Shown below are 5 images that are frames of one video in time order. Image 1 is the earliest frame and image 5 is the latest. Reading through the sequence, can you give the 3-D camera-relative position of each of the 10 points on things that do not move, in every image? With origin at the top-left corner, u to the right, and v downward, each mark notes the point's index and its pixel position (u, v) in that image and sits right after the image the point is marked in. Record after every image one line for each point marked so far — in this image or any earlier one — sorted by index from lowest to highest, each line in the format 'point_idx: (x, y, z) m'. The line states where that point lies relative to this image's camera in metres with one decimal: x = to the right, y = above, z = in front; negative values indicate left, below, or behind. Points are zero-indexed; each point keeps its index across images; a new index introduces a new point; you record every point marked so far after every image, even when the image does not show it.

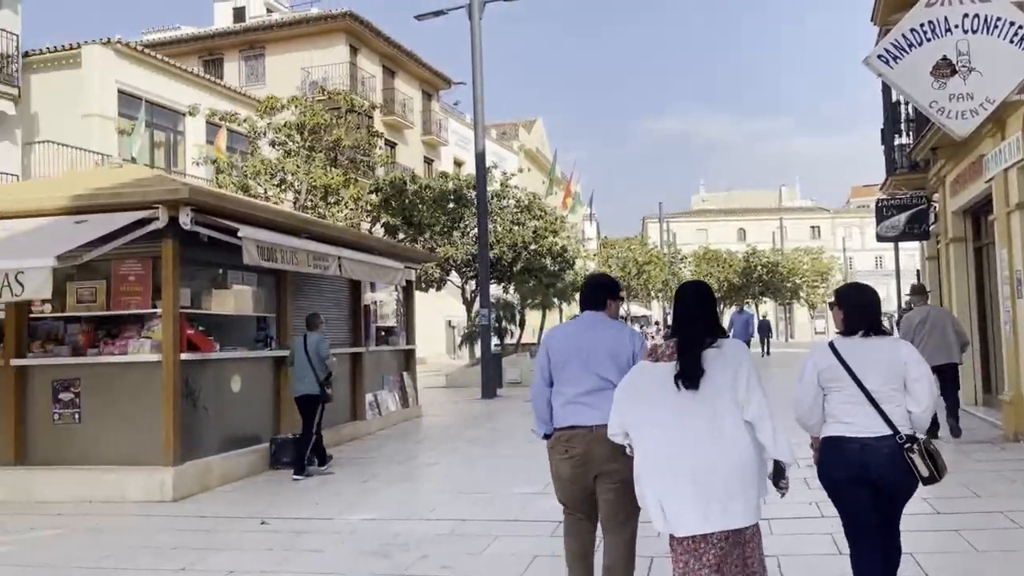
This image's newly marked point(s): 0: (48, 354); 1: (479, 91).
0: (-4.7, -0.7, +8.7) m
1: (-0.7, +4.3, +18.7) m
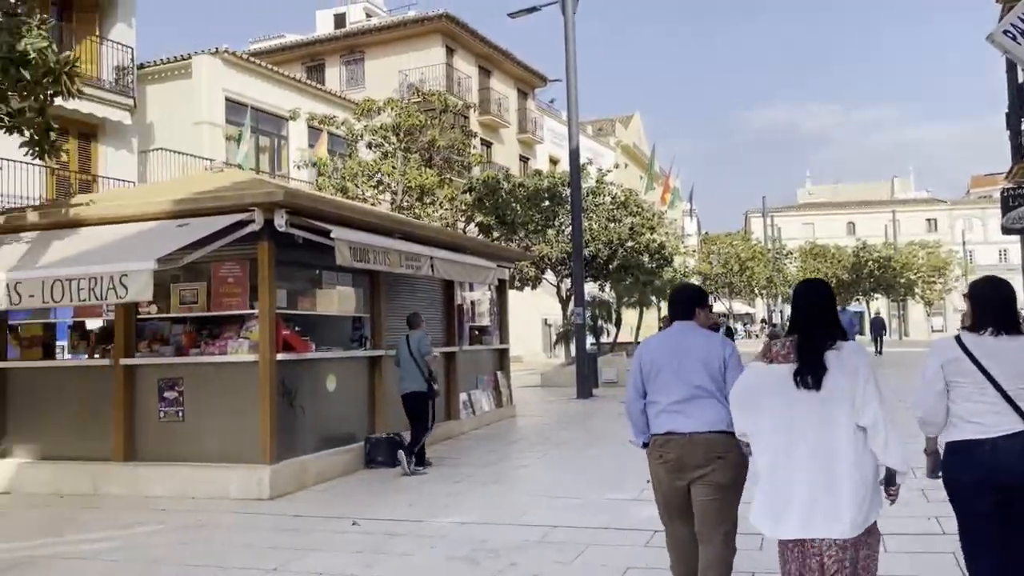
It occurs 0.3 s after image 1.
0: (-3.8, -0.7, +9.0) m
1: (+1.3, +4.4, +18.5) m
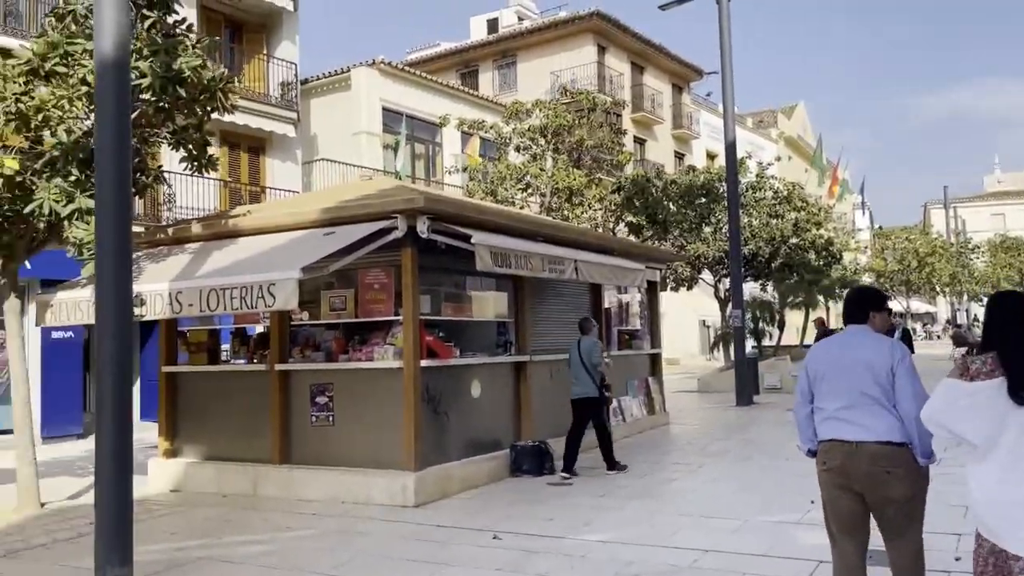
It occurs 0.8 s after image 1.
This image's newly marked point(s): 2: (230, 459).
0: (-2.2, -0.8, +9.2) m
1: (+4.5, +4.4, +17.6) m
2: (-3.2, -2.0, +9.7) m
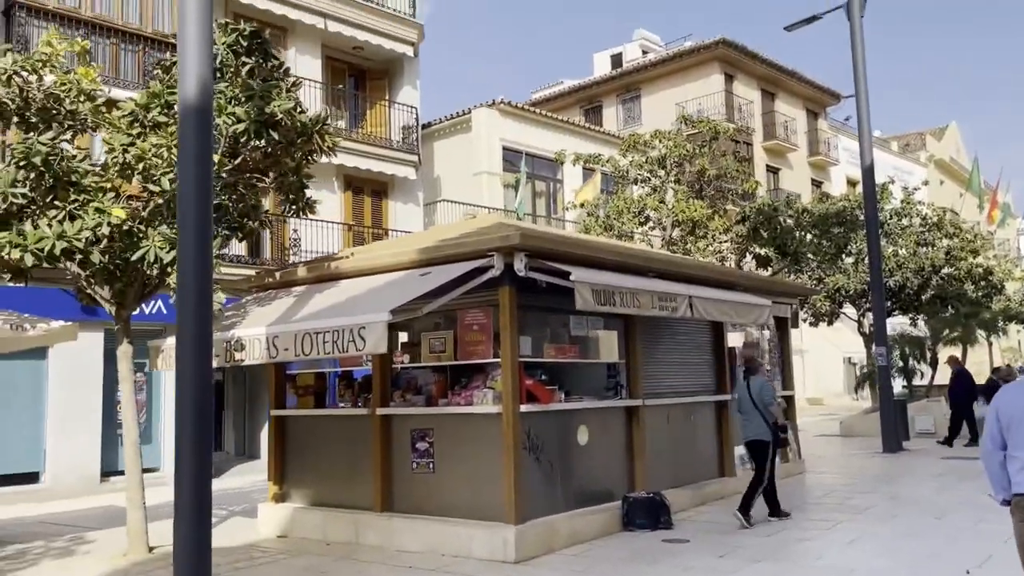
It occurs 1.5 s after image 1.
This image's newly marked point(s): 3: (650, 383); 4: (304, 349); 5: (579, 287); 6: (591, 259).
0: (-1.1, -1.2, +8.9) m
1: (+6.8, +3.7, +16.4) m
2: (-2.0, -2.4, +9.5) m
3: (+1.7, -1.1, +10.2) m
4: (-1.8, -0.5, +7.5) m
5: (+0.6, 0.0, +7.9) m
6: (+0.8, +0.3, +8.6) m
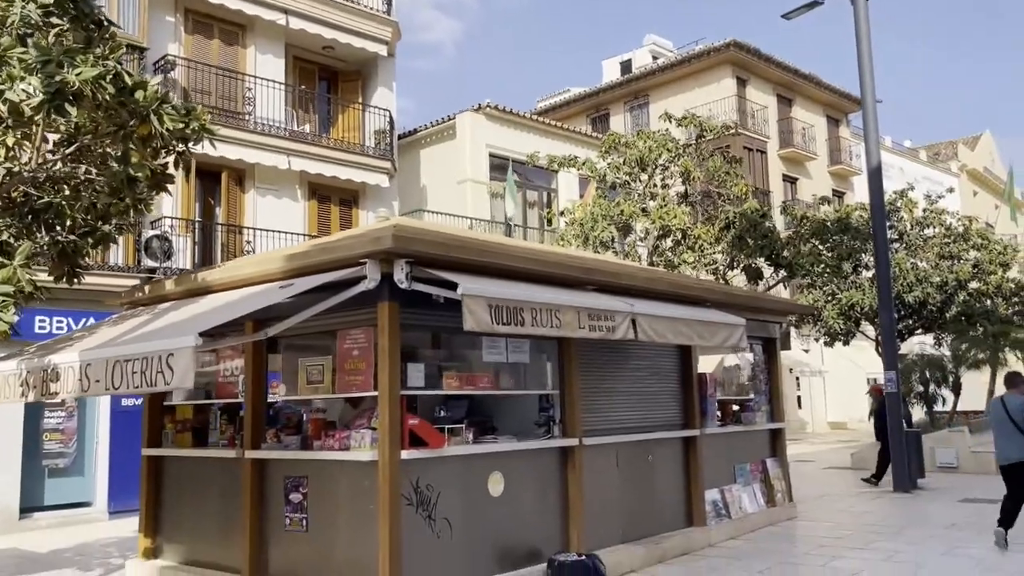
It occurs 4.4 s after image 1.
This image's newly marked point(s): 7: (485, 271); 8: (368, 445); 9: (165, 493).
0: (-2.0, -1.4, +7.3) m
1: (+6.2, +3.4, +14.6) m
2: (-2.9, -2.6, +7.9) m
3: (+0.8, -1.3, +8.5) m
4: (-2.8, -0.7, +5.9) m
5: (-0.3, -0.1, +6.3) m
6: (-0.1, +0.2, +7.0) m
7: (-0.2, +0.1, +6.9) m
8: (-1.1, -1.2, +6.6) m
9: (-3.5, -2.1, +8.5) m
